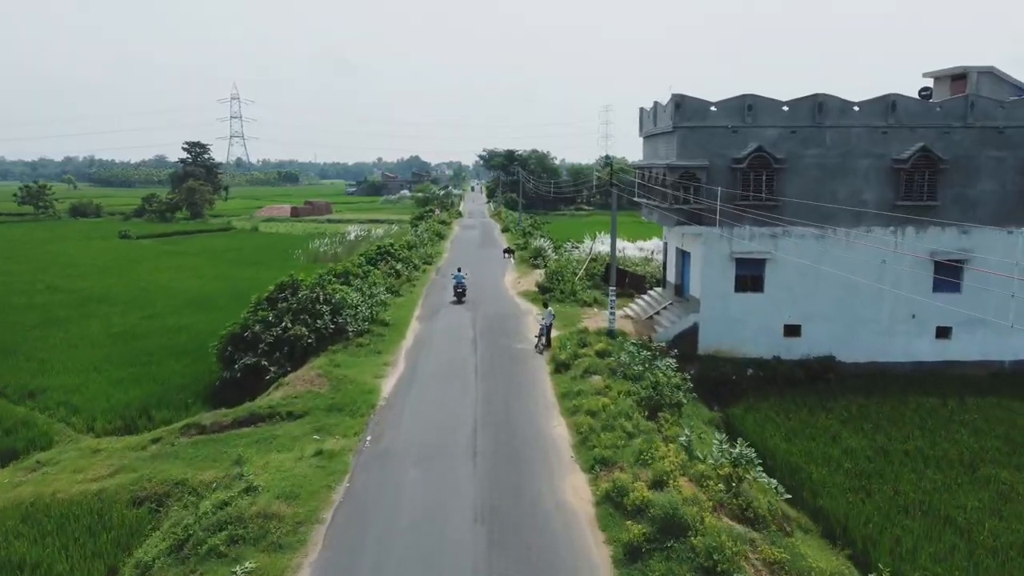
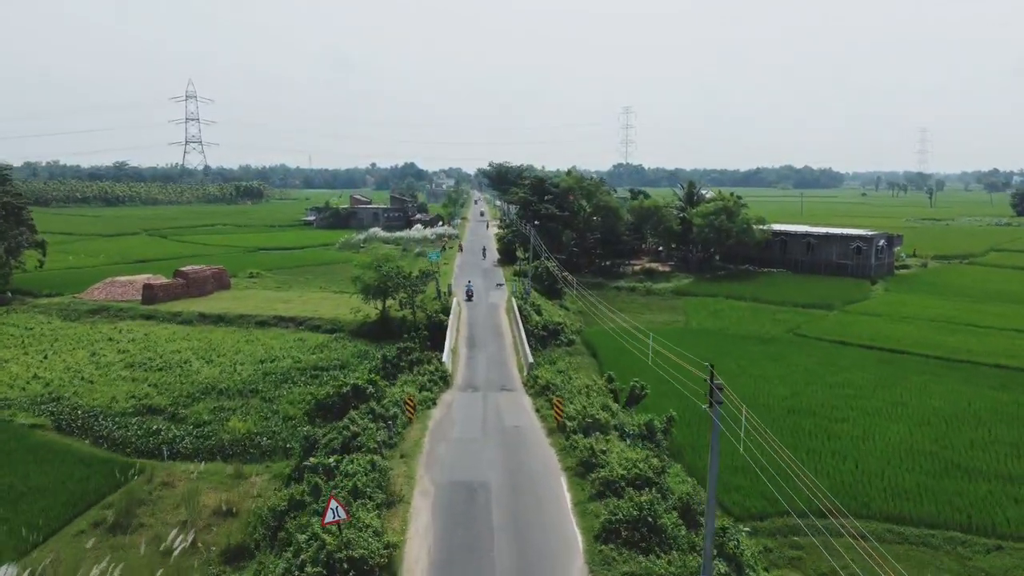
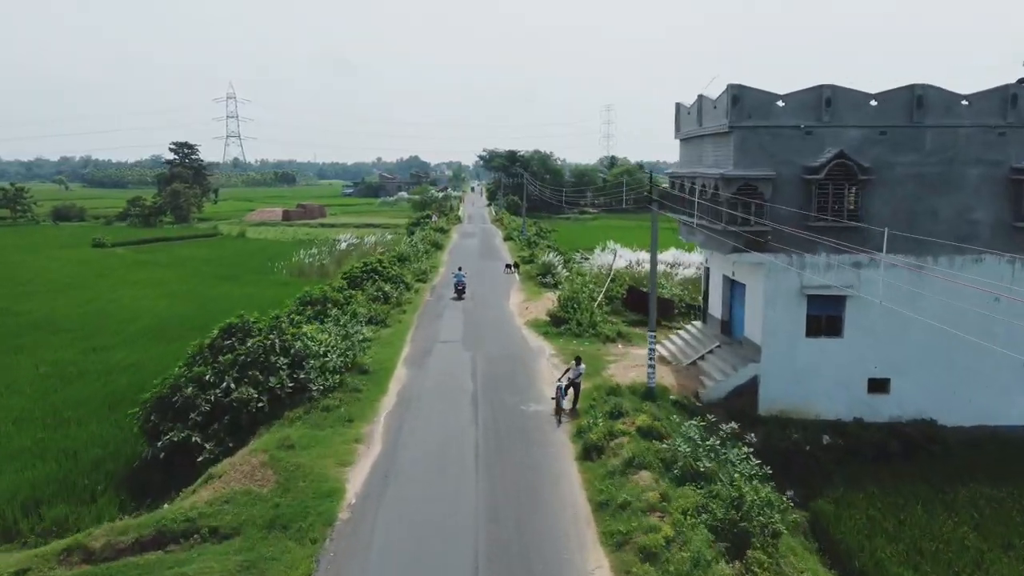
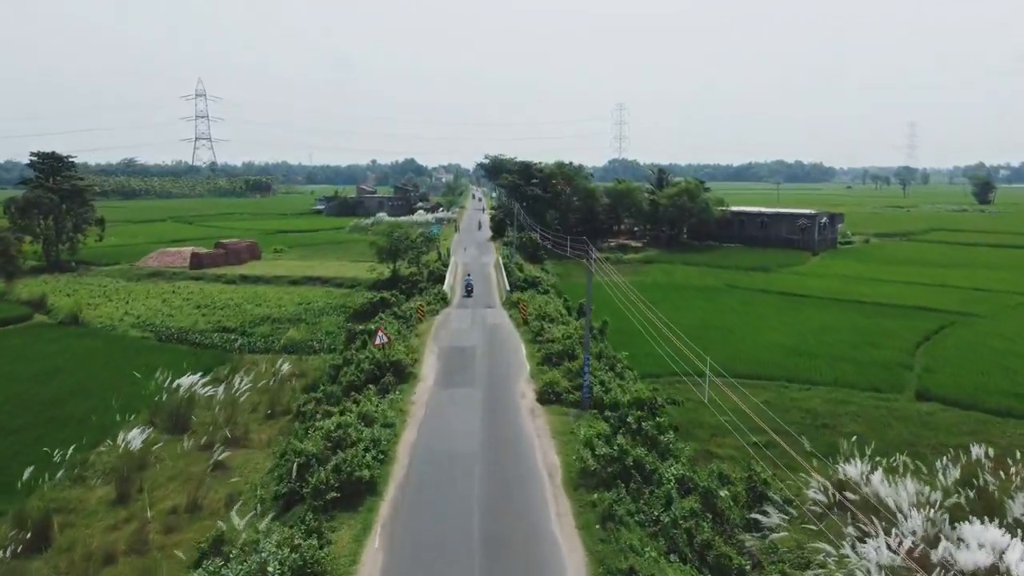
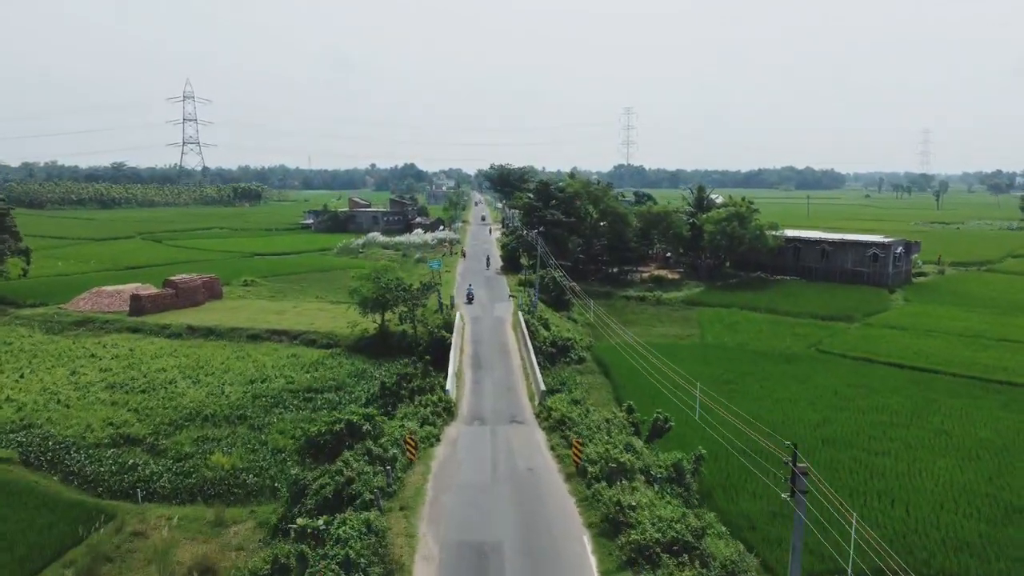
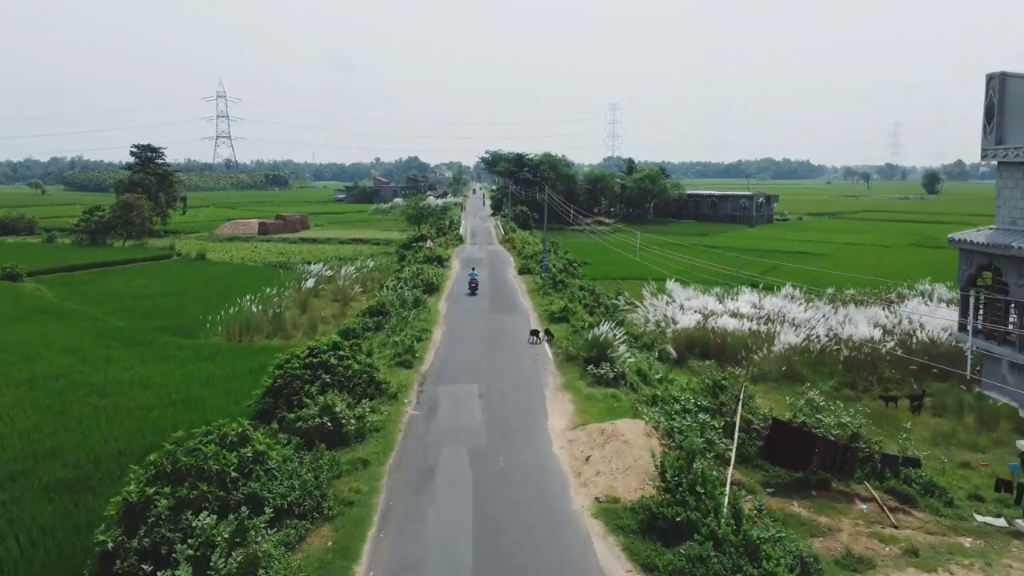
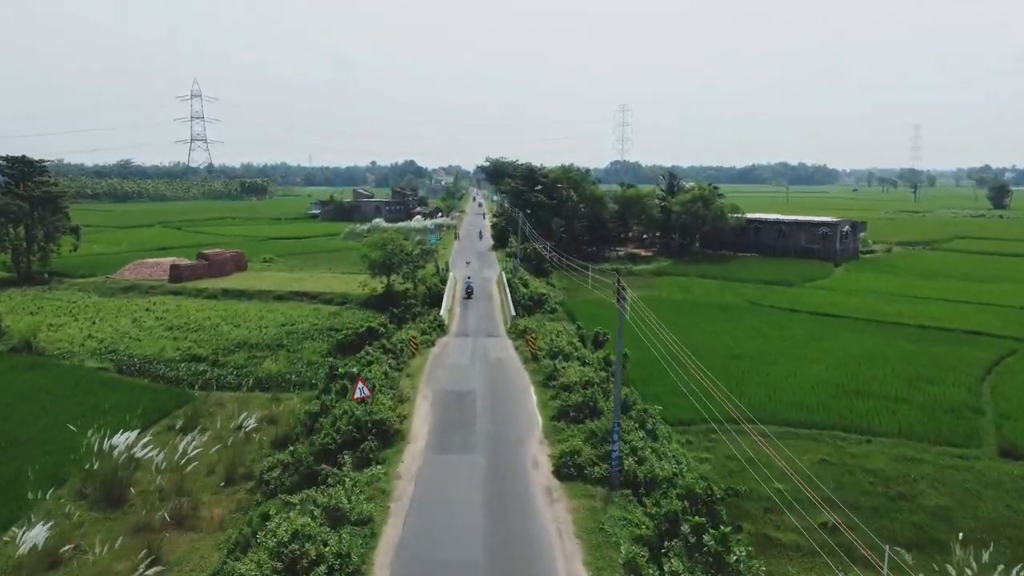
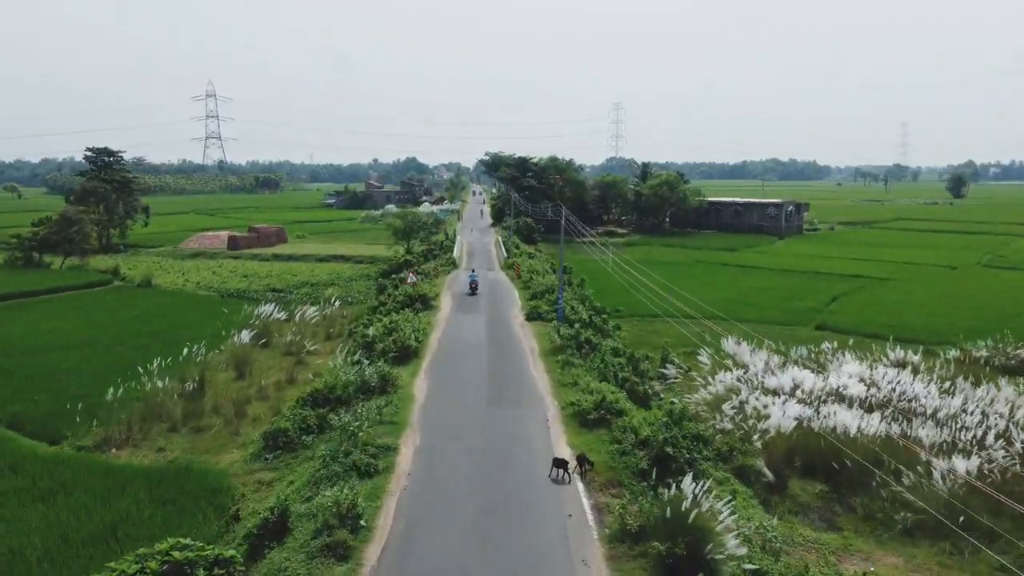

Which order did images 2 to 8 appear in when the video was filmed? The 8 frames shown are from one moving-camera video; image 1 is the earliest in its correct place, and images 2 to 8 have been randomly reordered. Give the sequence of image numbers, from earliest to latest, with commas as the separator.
3, 6, 8, 4, 7, 2, 5
